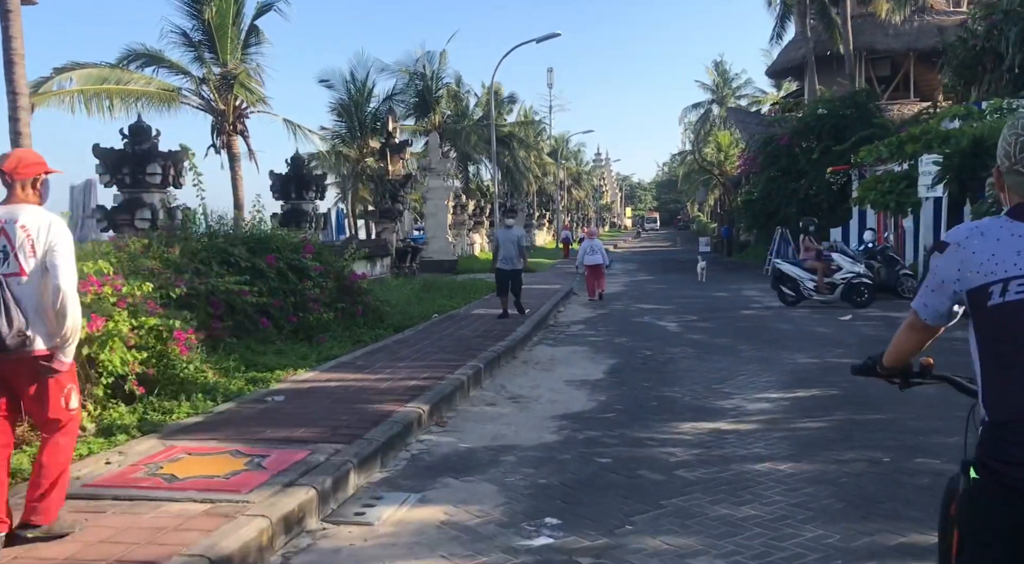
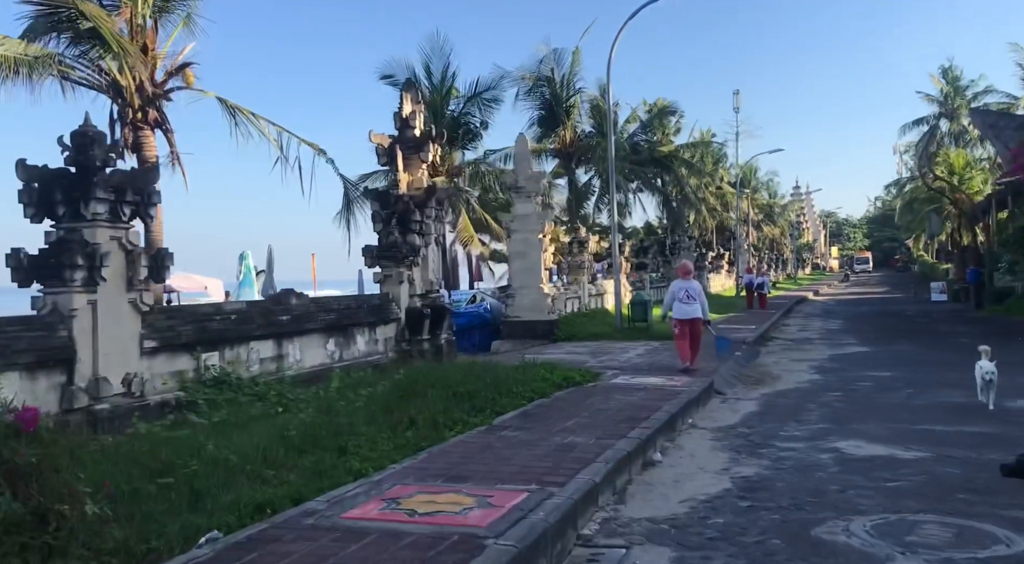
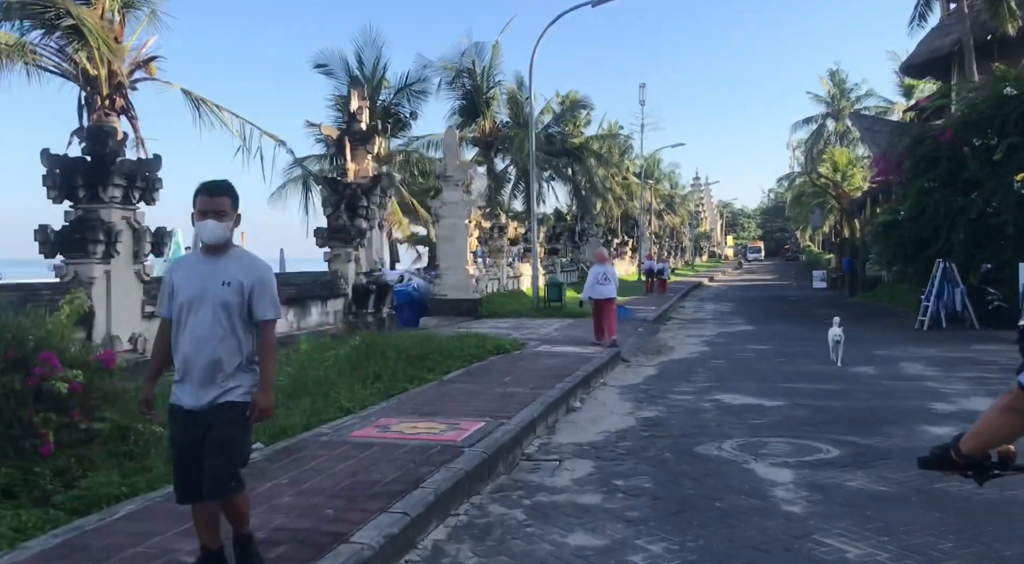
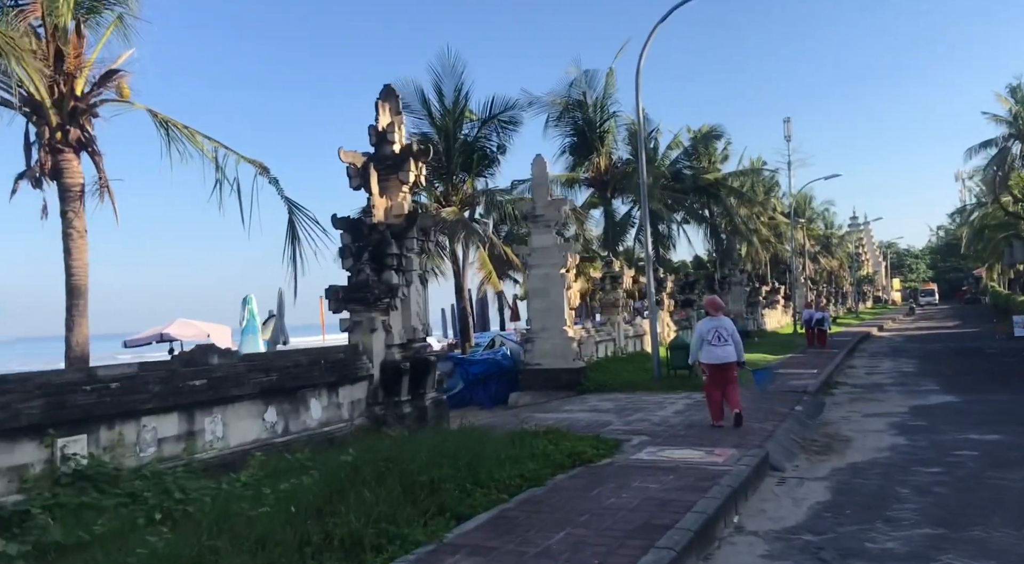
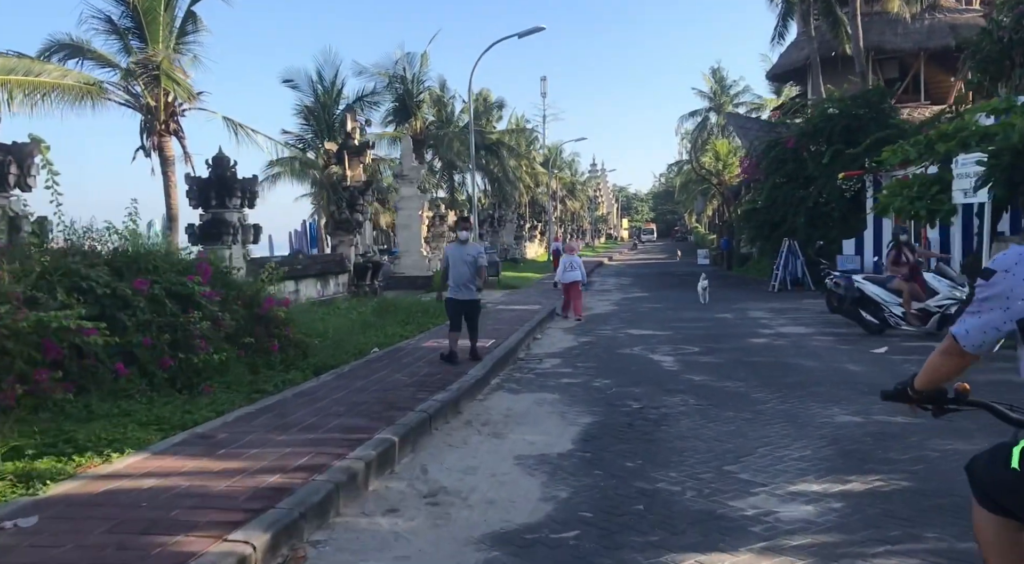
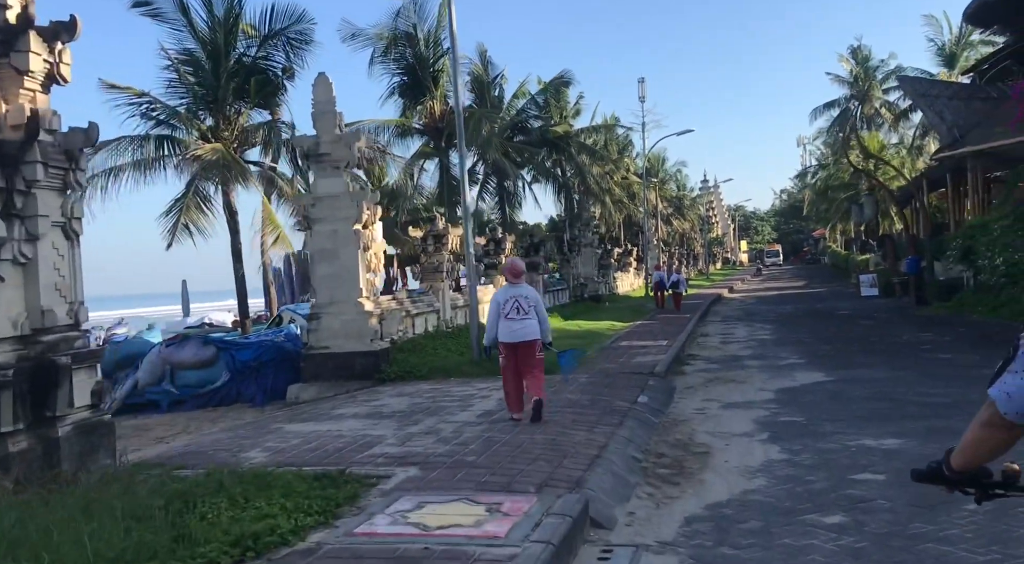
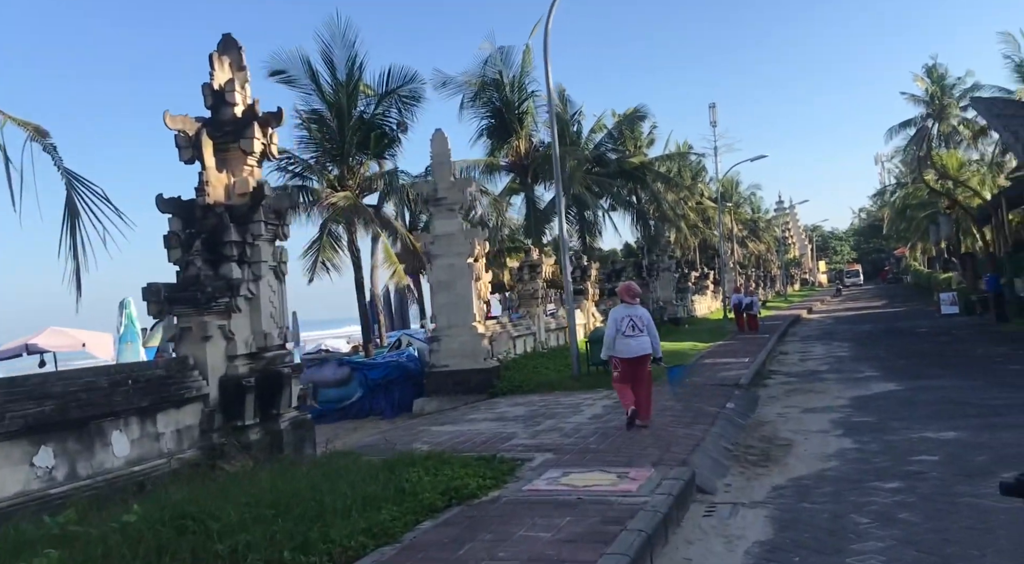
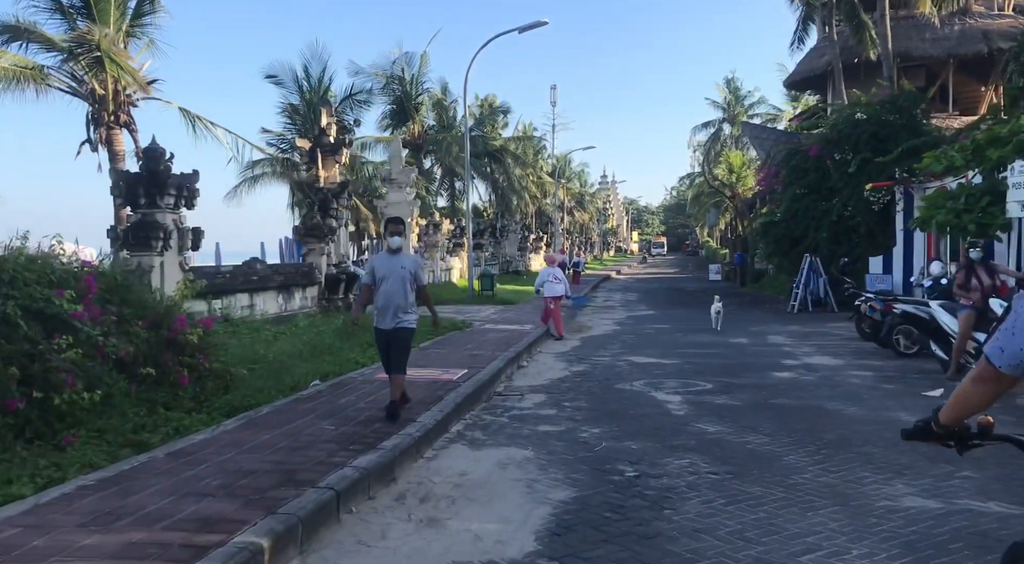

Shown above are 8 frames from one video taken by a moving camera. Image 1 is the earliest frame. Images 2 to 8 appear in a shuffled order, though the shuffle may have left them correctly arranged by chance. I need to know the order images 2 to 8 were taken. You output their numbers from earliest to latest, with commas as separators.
5, 8, 3, 2, 4, 7, 6
